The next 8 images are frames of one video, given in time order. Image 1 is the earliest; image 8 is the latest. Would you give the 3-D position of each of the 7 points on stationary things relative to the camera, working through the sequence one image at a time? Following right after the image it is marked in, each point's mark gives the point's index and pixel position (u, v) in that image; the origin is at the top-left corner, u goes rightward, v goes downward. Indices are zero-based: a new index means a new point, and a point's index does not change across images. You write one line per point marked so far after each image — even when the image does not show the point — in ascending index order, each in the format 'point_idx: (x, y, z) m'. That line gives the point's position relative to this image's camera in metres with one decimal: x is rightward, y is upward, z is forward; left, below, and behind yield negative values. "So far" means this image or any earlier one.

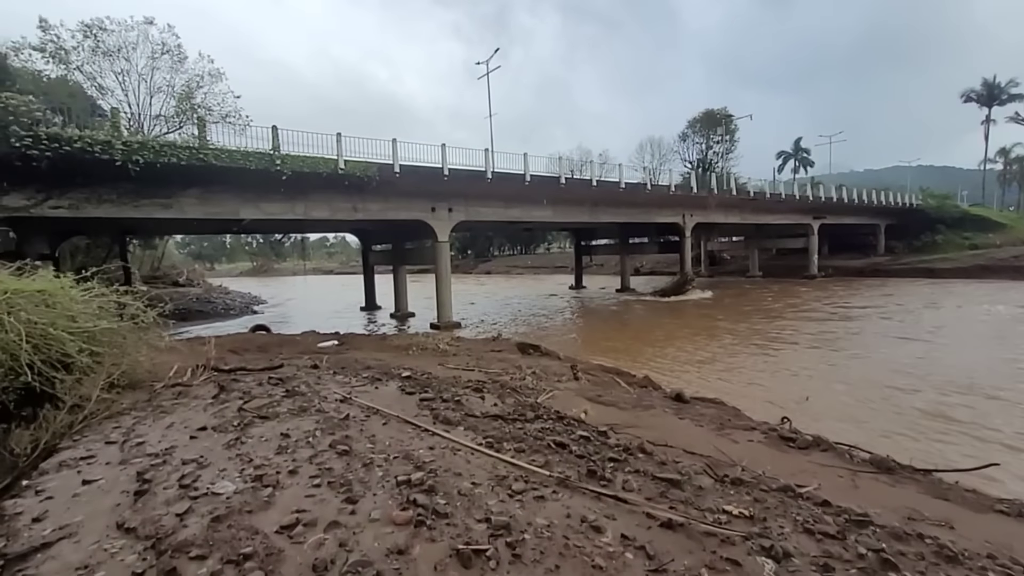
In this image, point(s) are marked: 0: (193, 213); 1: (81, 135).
0: (-9.4, +2.2, +14.2) m
1: (-10.5, +3.8, +11.8) m
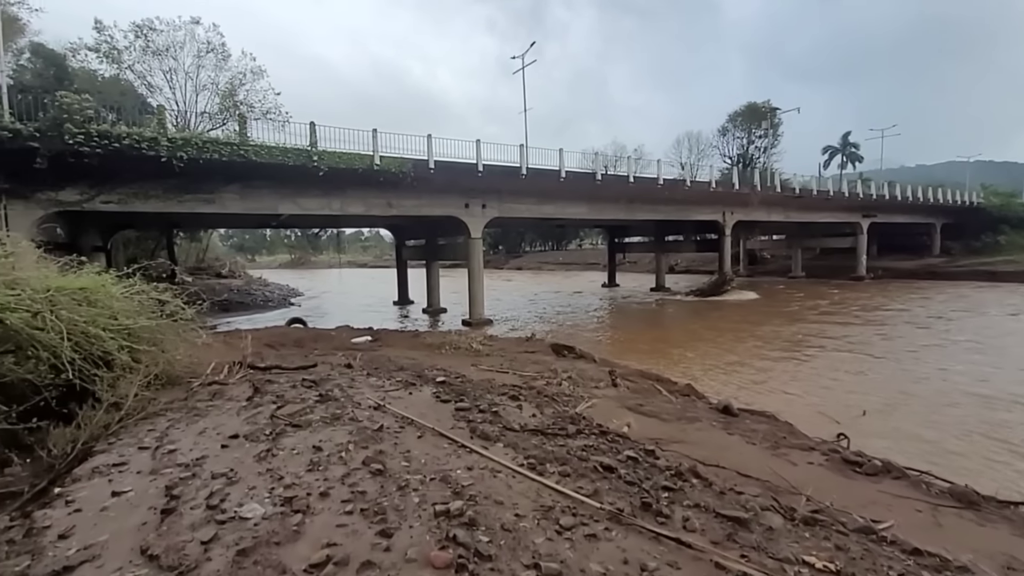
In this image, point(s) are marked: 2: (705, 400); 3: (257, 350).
0: (-8.3, +2.4, +14.5) m
1: (-9.6, +3.9, +12.1) m
2: (+2.9, -1.7, +7.3) m
3: (-5.1, -1.3, +9.6) m
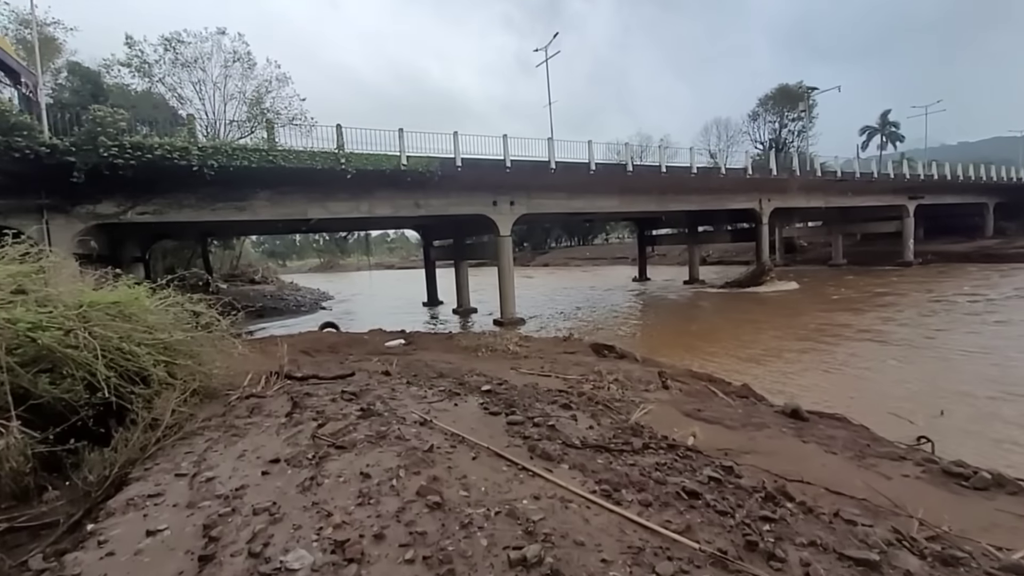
0: (-7.4, +2.2, +14.5) m
1: (-8.9, +3.7, +12.2) m
2: (+3.6, -1.6, +6.8) m
3: (-4.3, -1.4, +9.5) m
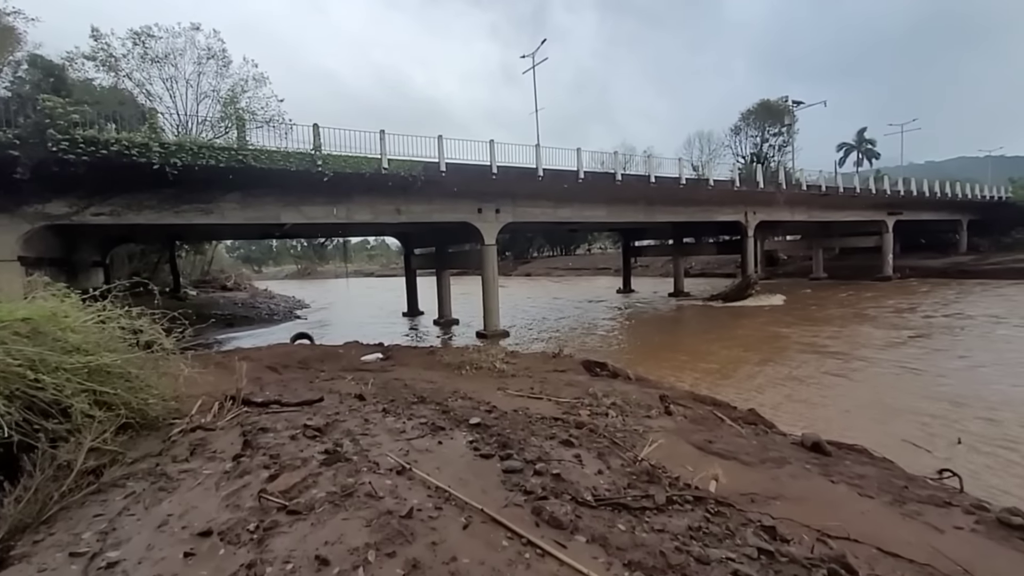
0: (-7.8, +1.9, +13.5) m
1: (-9.2, +3.5, +11.2) m
2: (+3.4, -1.8, +6.2) m
3: (-4.6, -1.6, +8.6) m
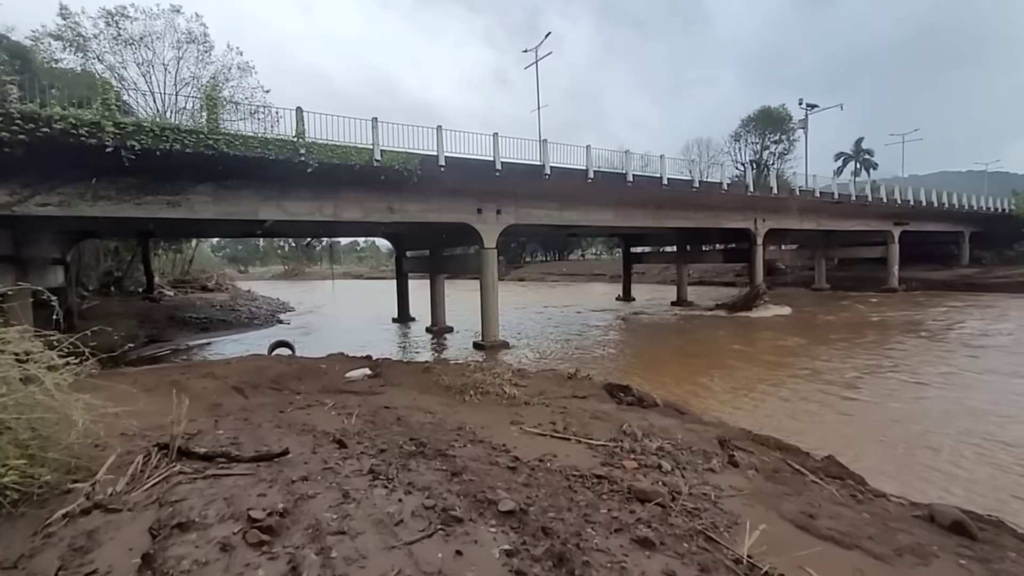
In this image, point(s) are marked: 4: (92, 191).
0: (-7.6, +1.9, +11.9) m
1: (-8.9, +3.5, +9.6) m
2: (+3.7, -2.0, +4.8) m
3: (-4.3, -1.7, +7.0) m
4: (-9.3, +2.2, +10.7) m
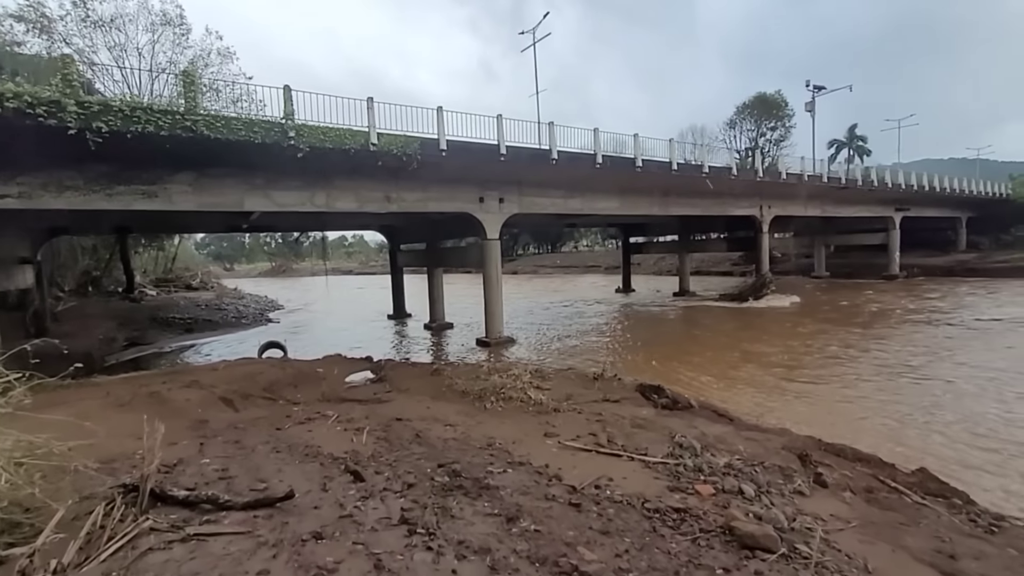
0: (-7.4, +1.9, +10.9) m
1: (-8.6, +3.4, +8.5) m
2: (+4.2, -1.9, +4.0) m
3: (-3.9, -1.7, +6.1) m
4: (-9.1, +2.1, +9.6) m
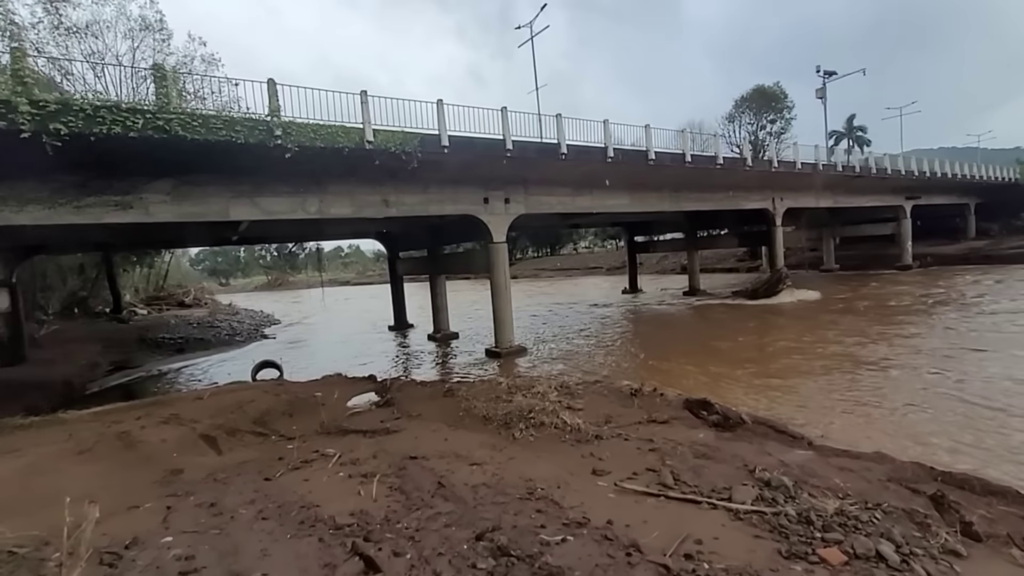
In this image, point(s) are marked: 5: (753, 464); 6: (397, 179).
0: (-7.1, +1.5, +9.8) m
1: (-8.4, +3.0, +7.5) m
2: (+4.6, -1.8, +3.0) m
3: (-3.5, -1.9, +5.0) m
4: (-8.8, +1.7, +8.5) m
5: (+2.4, -1.8, +4.8) m
6: (-3.0, +2.8, +12.5) m
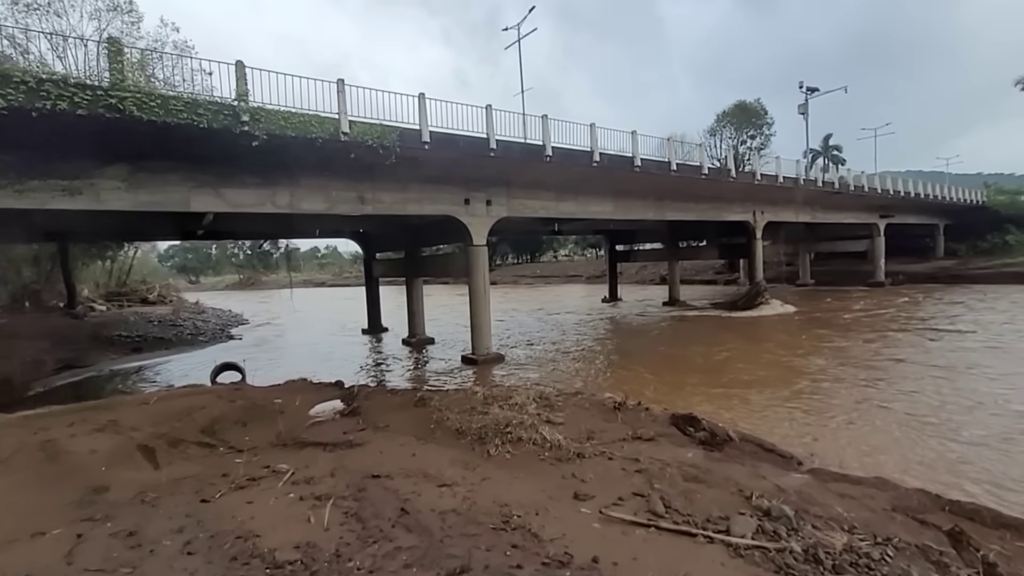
0: (-7.5, +1.6, +9.0) m
1: (-8.6, +3.2, +6.7) m
2: (+4.4, -1.9, +2.7) m
3: (-3.8, -1.8, +4.4) m
4: (-9.1, +1.9, +7.7) m
5: (+2.2, -1.8, +4.4) m
6: (-3.4, +2.8, +11.9) m
